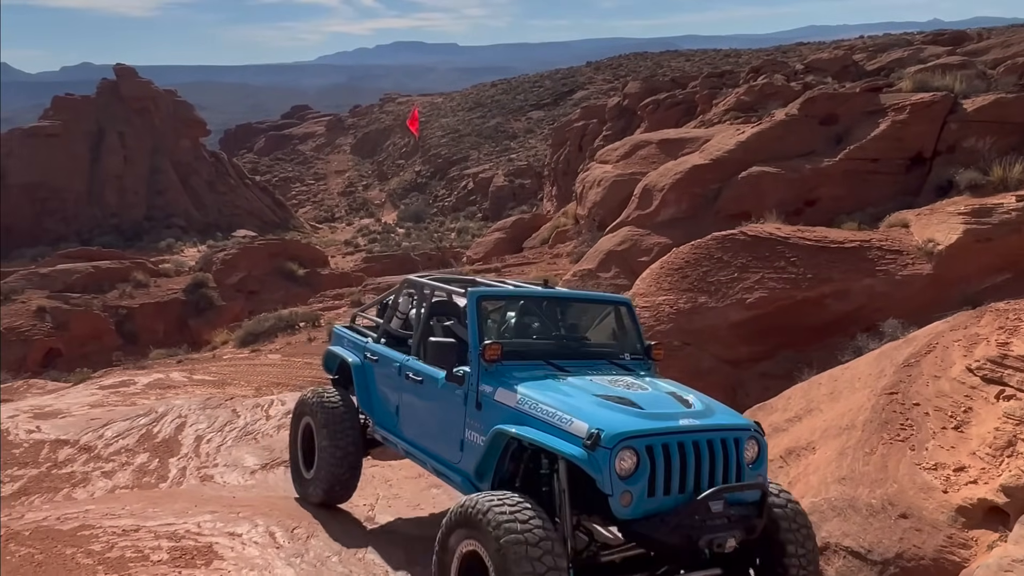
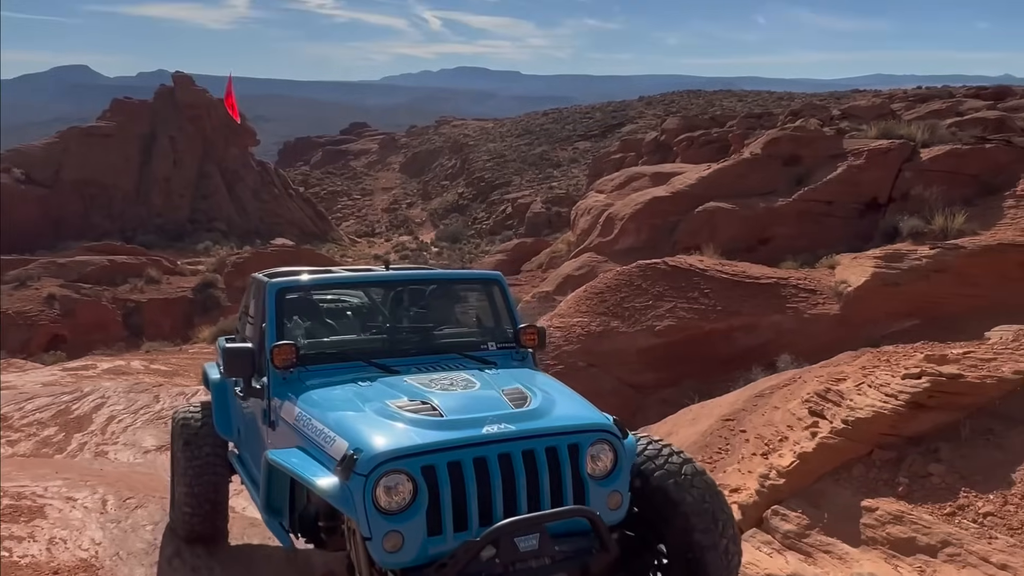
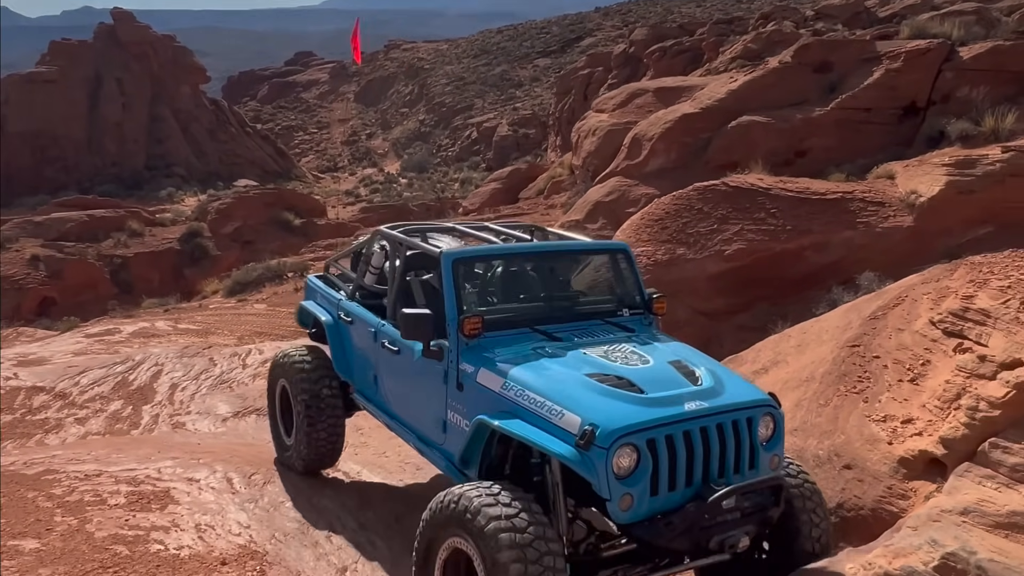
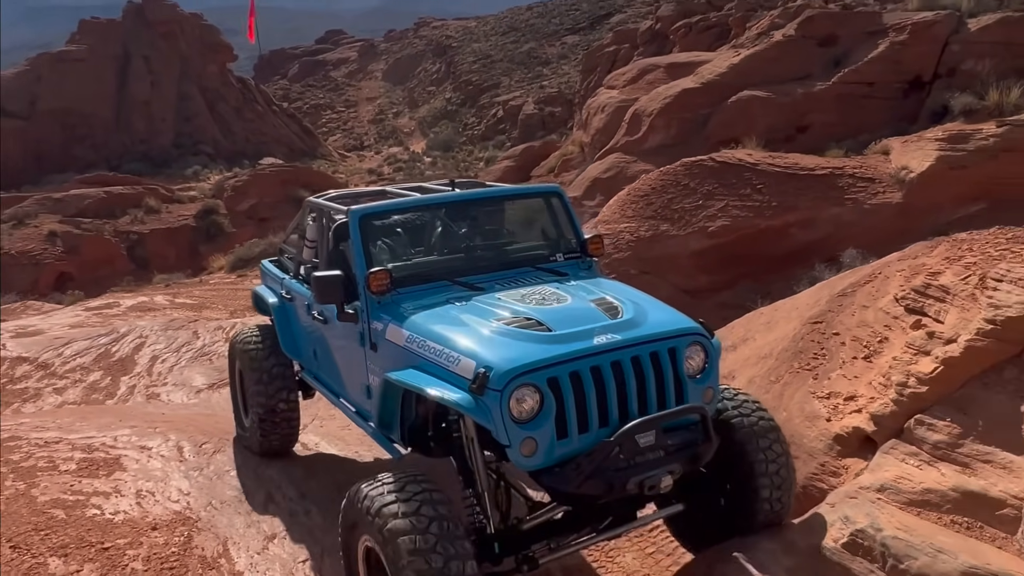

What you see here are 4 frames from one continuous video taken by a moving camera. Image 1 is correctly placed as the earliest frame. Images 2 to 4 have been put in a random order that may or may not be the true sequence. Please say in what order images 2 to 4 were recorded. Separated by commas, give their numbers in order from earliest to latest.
3, 4, 2
